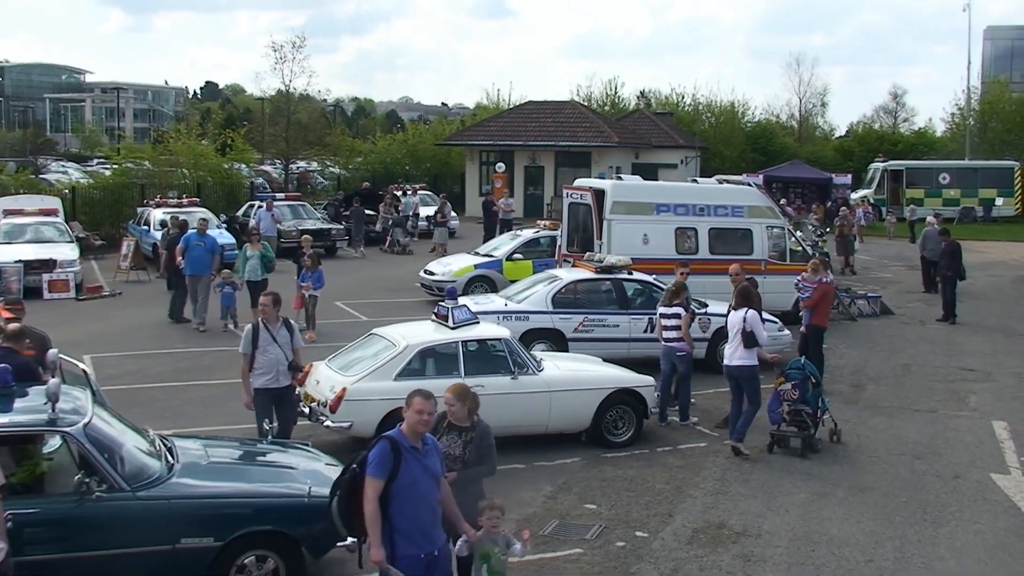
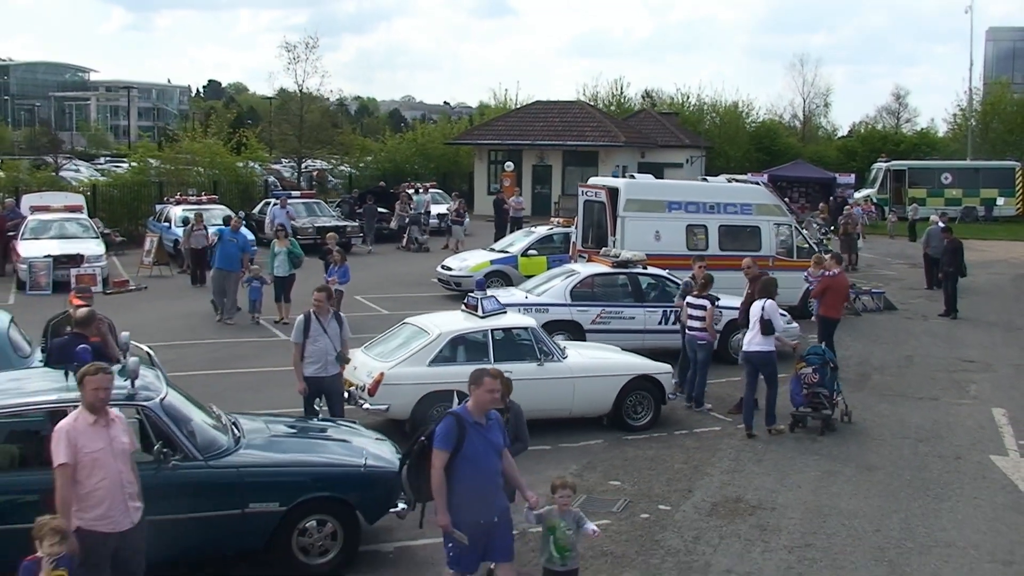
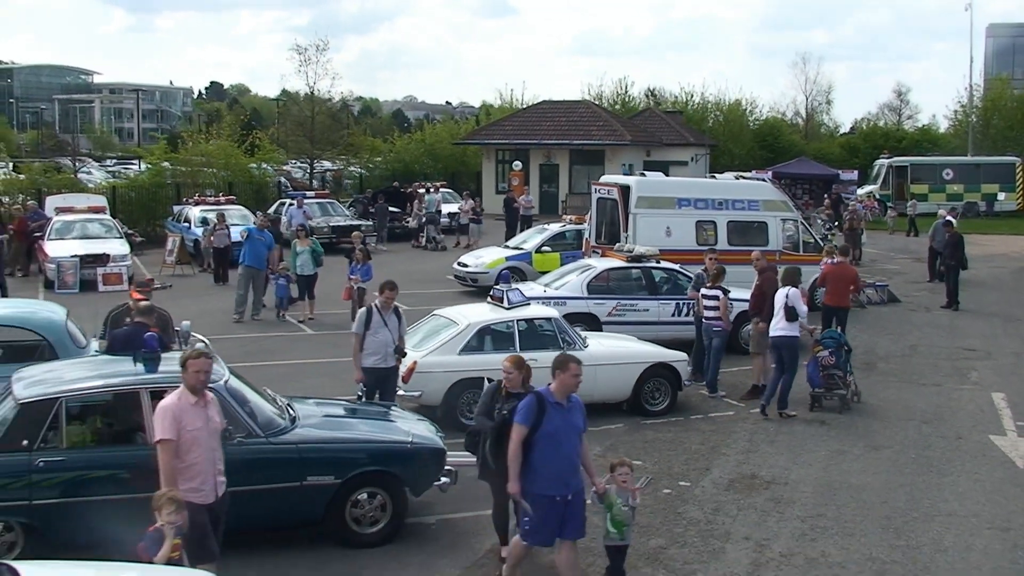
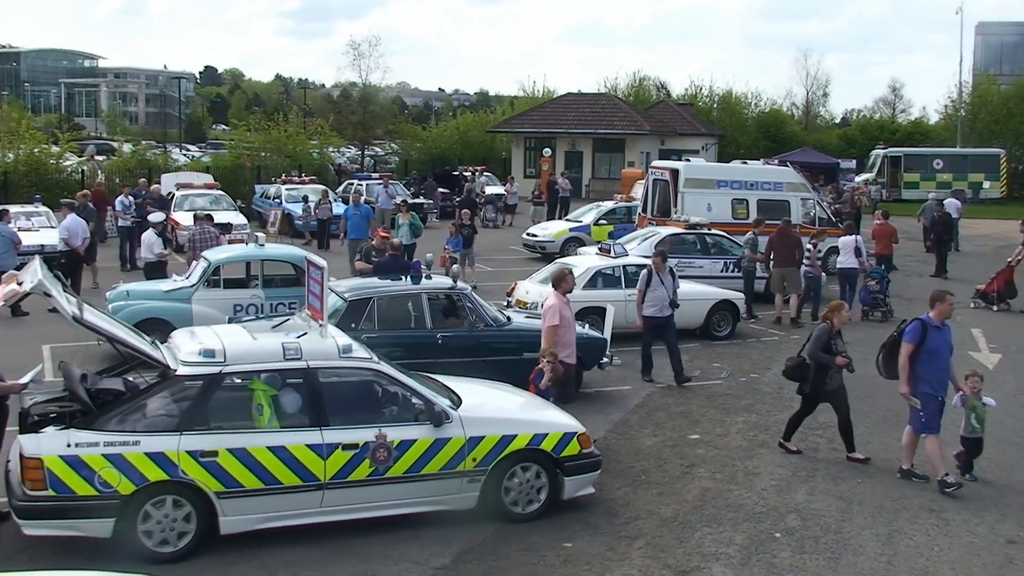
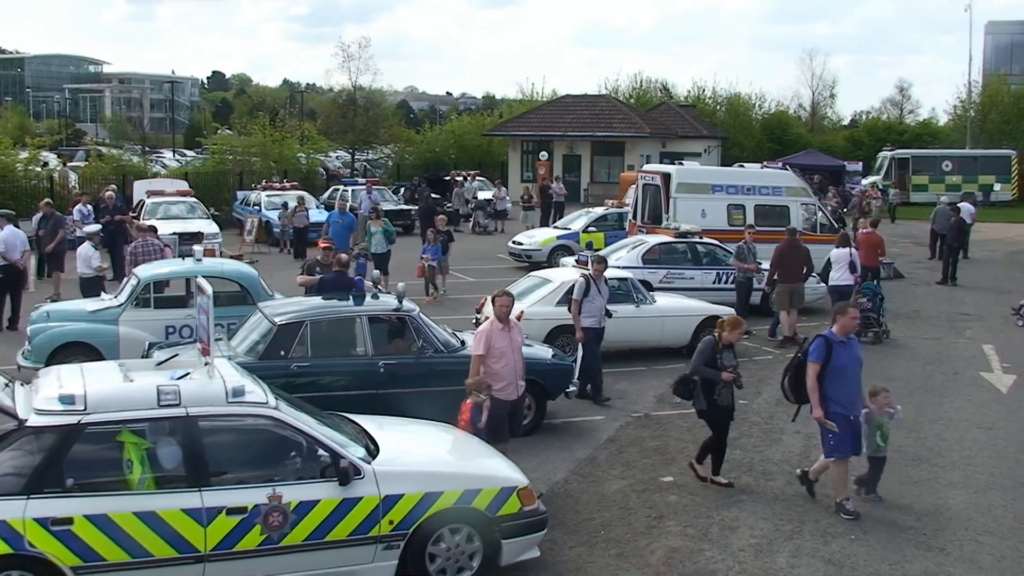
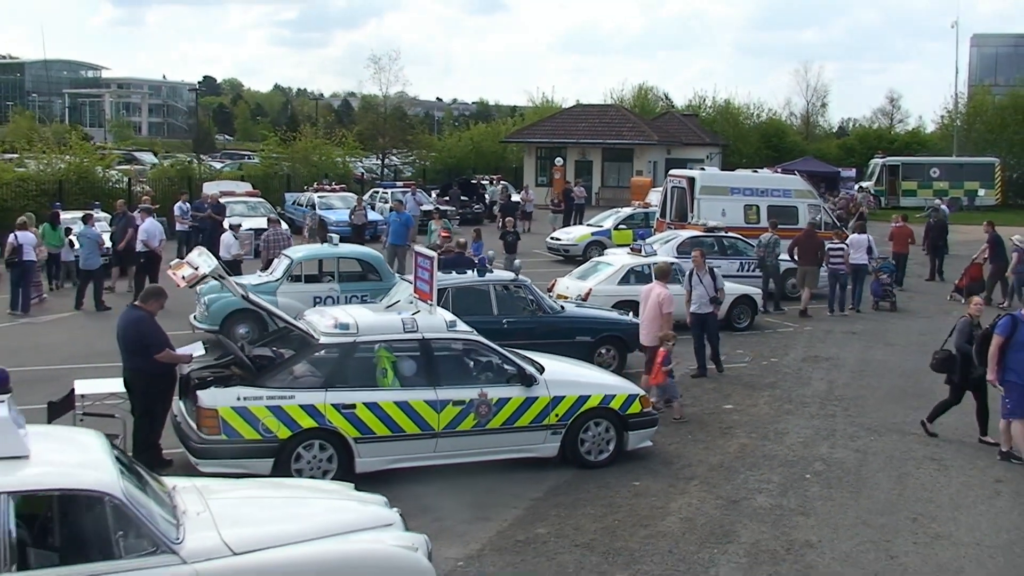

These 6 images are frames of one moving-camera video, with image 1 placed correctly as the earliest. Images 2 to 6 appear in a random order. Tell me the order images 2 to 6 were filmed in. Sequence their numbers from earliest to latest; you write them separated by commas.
2, 3, 5, 4, 6
